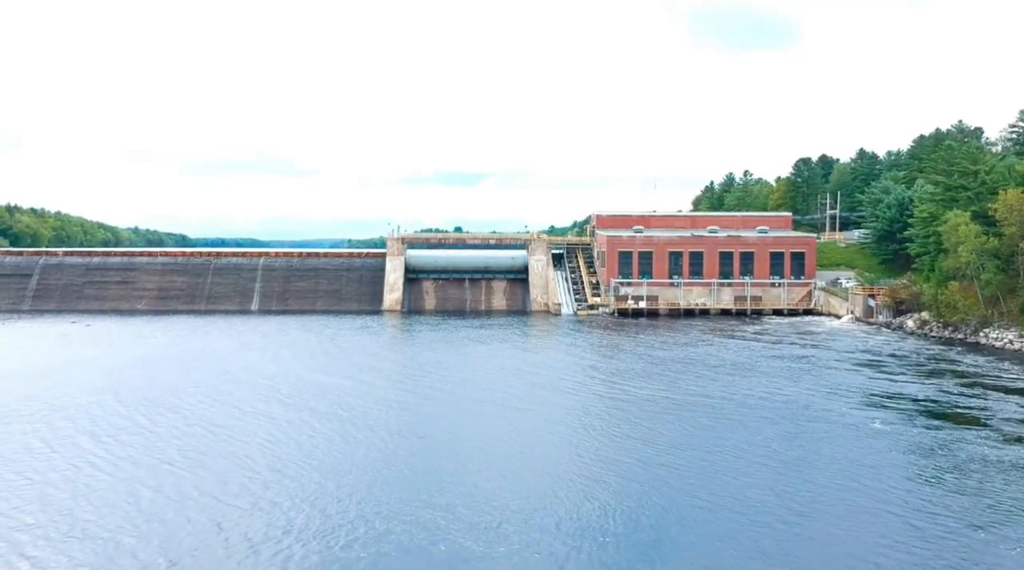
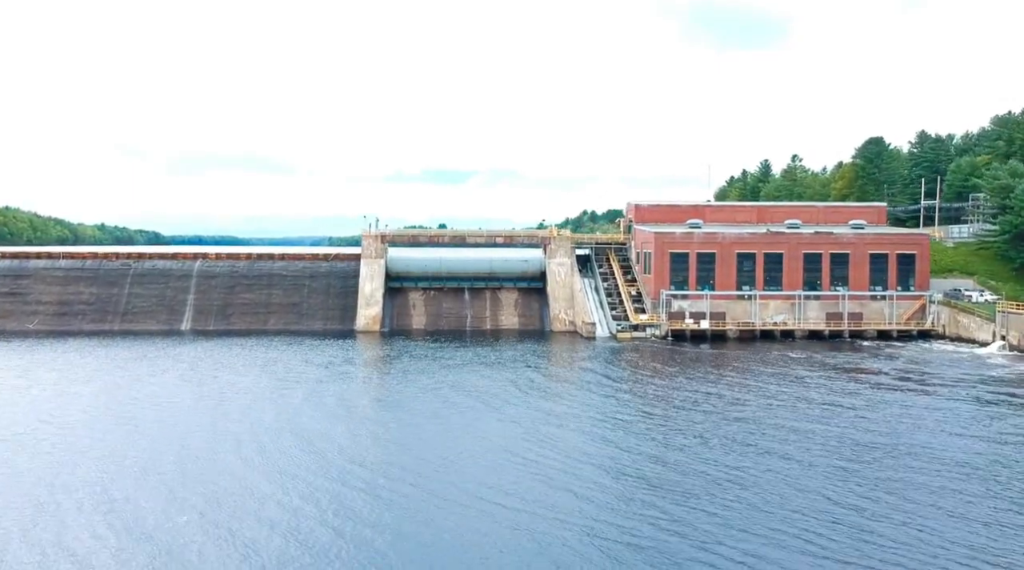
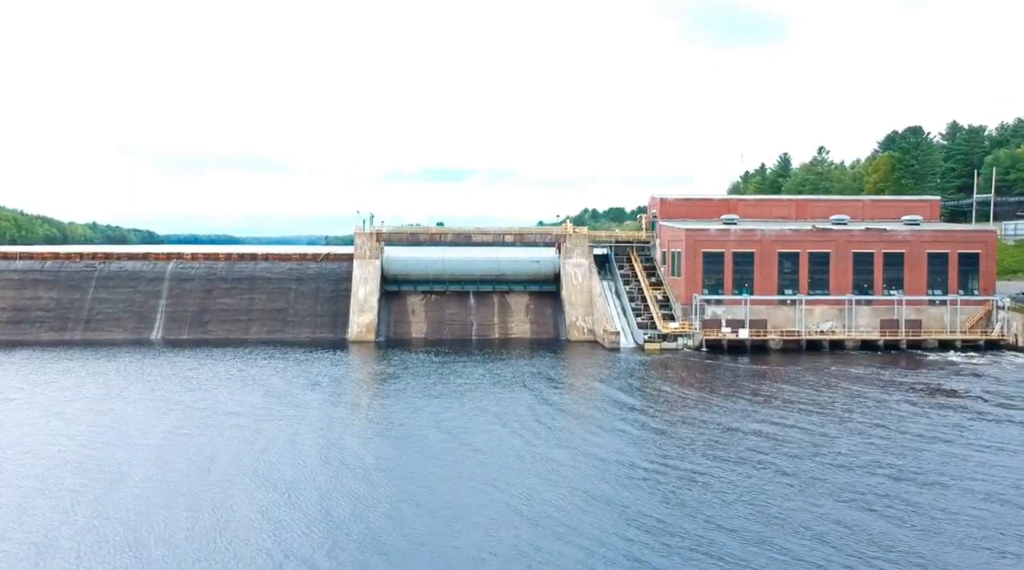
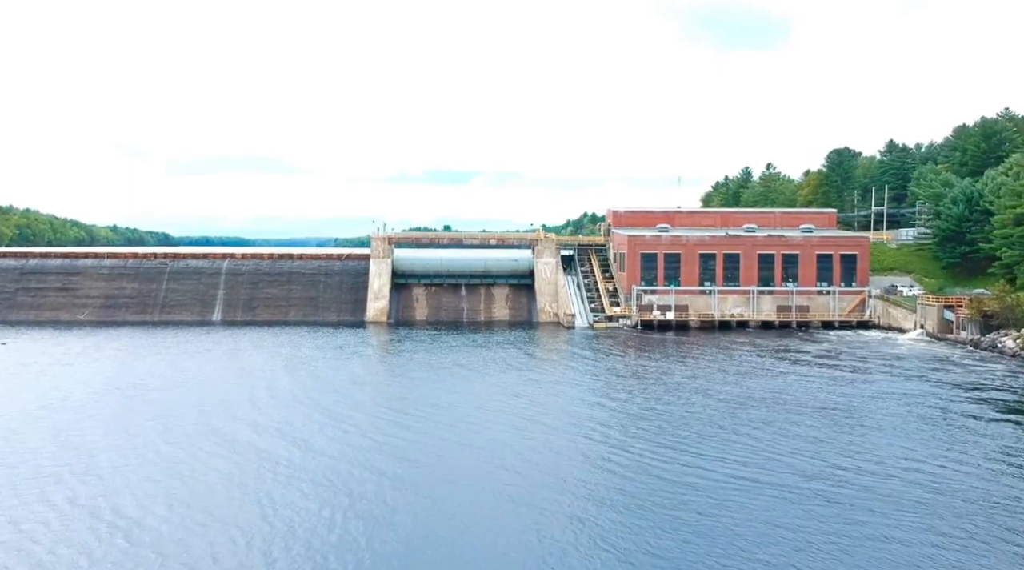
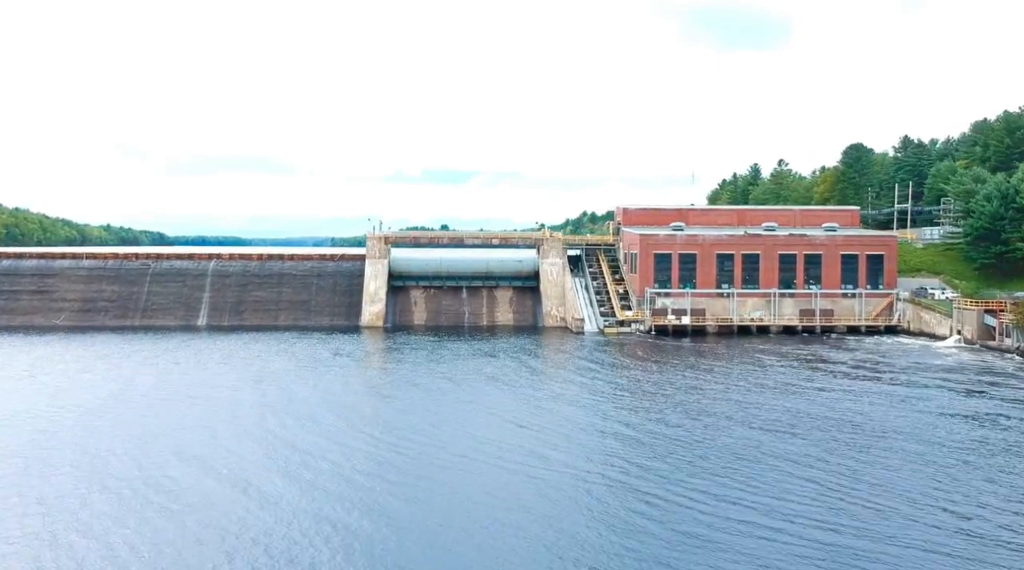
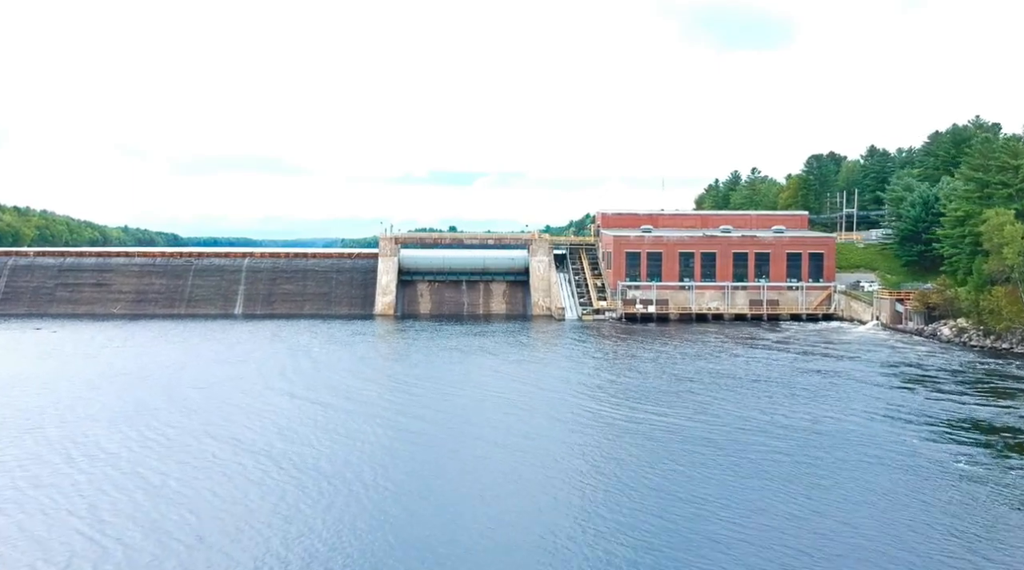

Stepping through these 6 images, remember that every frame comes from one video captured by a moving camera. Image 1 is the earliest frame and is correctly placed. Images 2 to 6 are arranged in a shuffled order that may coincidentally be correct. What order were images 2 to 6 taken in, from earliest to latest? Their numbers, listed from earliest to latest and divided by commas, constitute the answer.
6, 4, 5, 2, 3
